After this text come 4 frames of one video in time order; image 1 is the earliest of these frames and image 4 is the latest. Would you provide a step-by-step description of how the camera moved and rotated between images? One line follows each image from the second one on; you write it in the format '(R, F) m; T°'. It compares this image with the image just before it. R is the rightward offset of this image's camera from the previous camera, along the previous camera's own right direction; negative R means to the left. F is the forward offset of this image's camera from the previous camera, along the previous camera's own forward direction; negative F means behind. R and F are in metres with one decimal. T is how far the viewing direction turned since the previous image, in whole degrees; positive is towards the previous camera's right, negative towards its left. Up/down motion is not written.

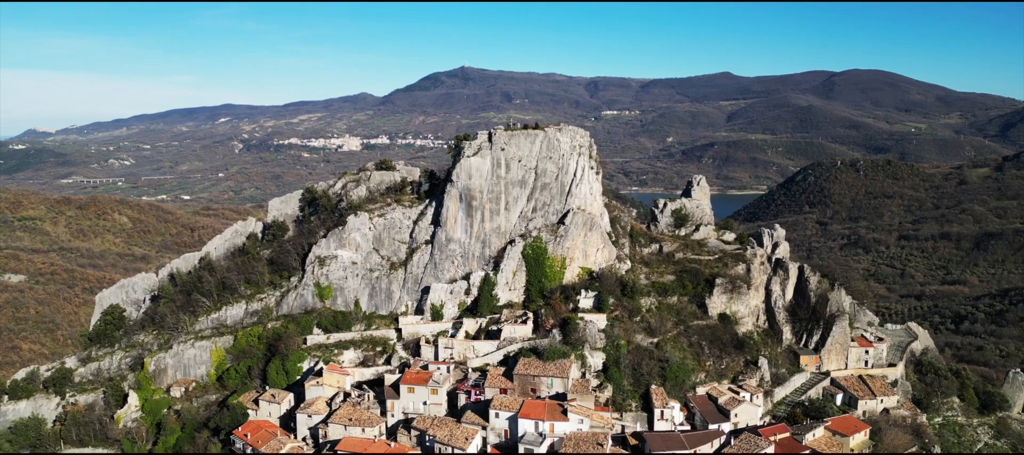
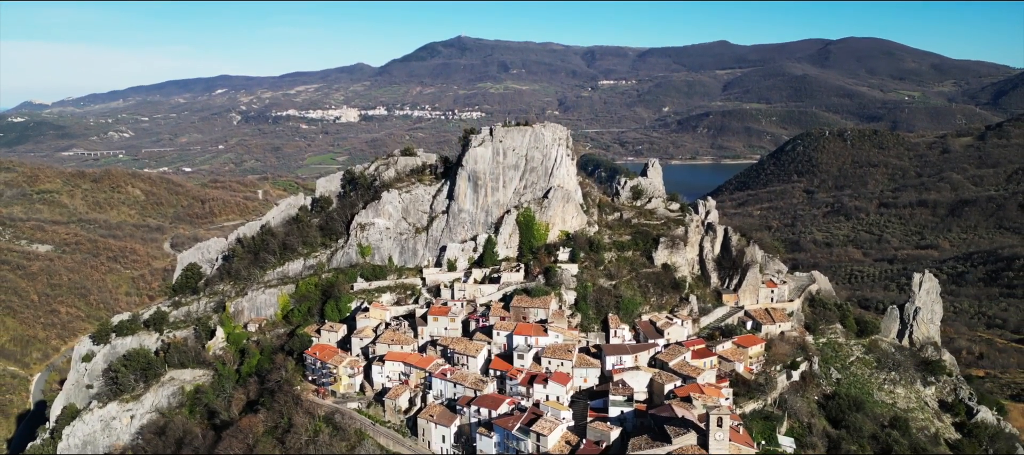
(+0.1, -7.6) m; 0°
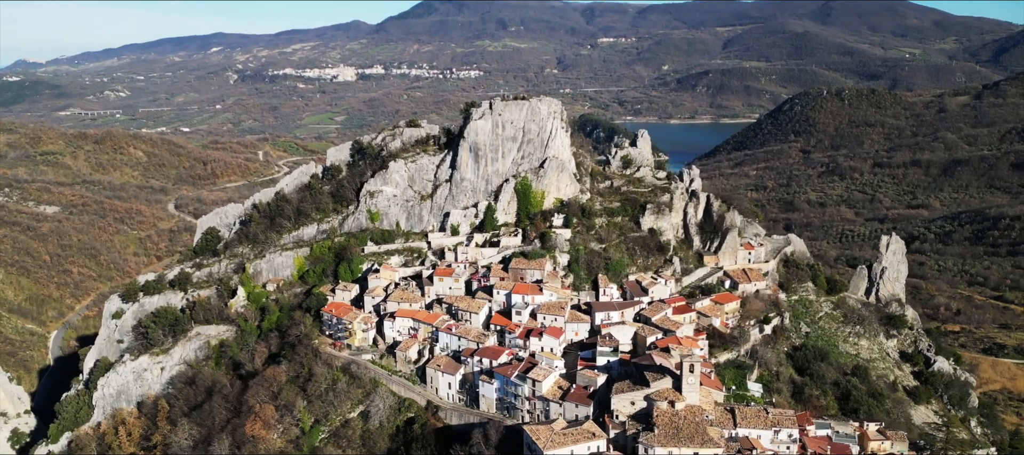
(0.0, -2.5) m; 0°
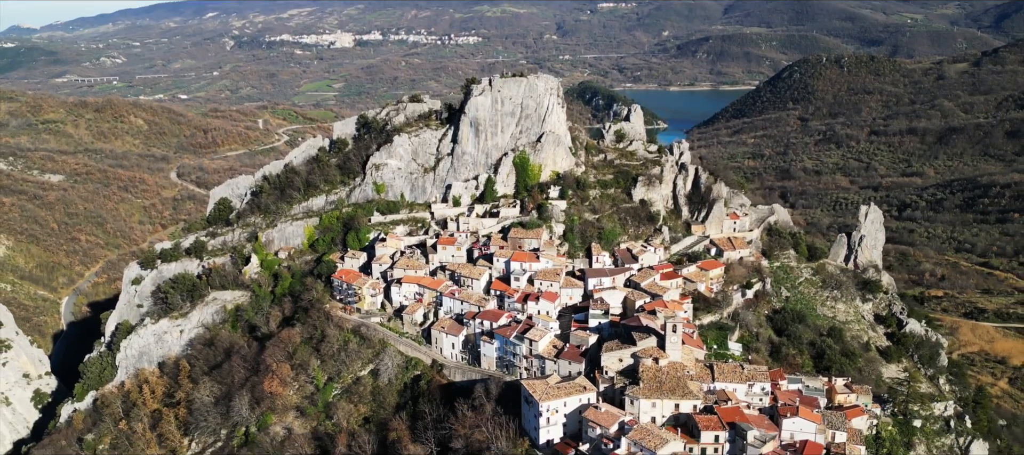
(0.0, -2.0) m; 0°
